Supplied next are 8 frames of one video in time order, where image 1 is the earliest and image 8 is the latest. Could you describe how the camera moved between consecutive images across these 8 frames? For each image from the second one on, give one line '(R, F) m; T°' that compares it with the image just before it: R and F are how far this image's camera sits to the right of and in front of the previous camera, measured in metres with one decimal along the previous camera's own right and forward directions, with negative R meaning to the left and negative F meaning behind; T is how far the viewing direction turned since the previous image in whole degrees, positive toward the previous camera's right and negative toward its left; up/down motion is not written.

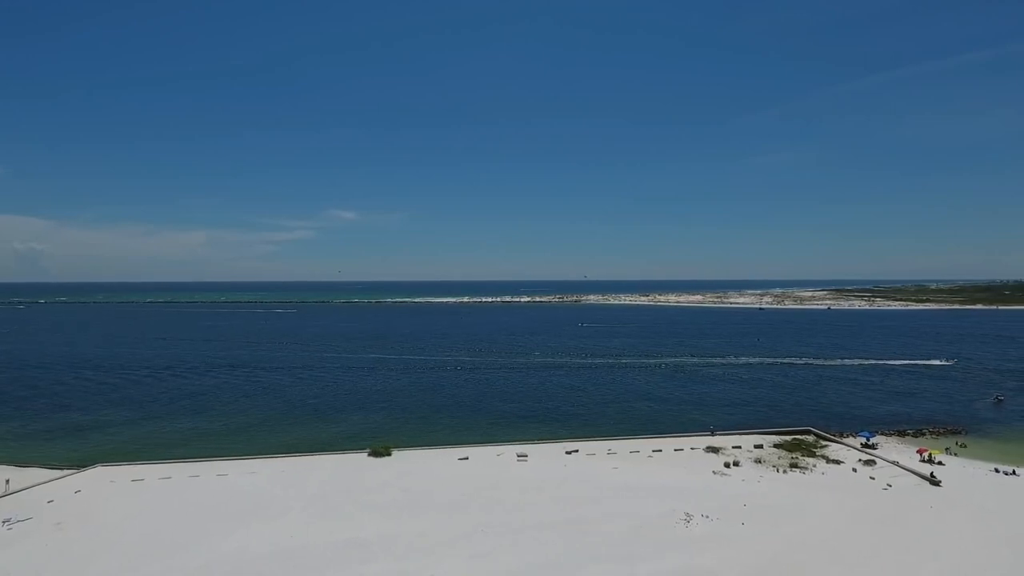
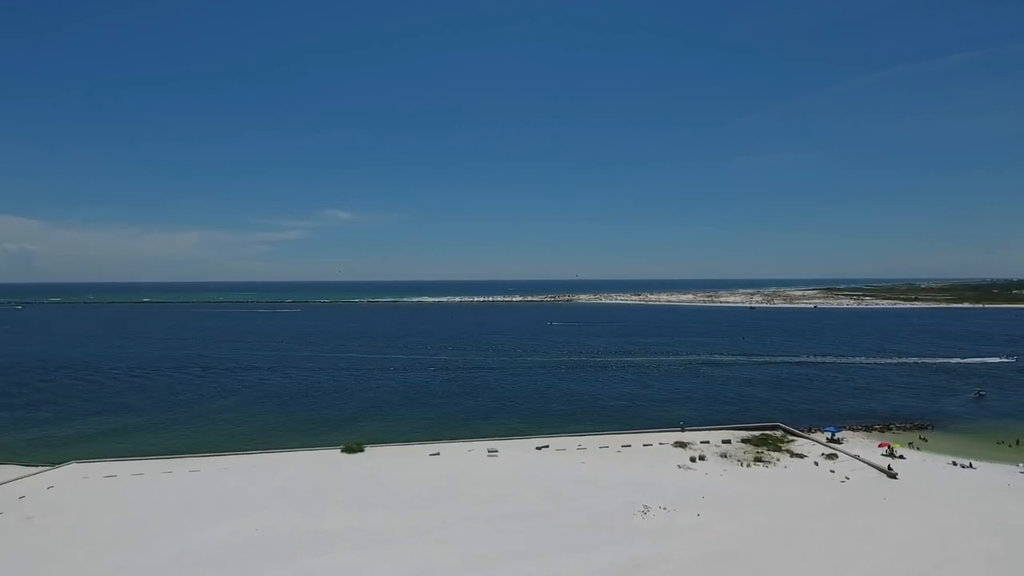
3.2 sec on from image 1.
(+1.5, -0.5) m; 0°
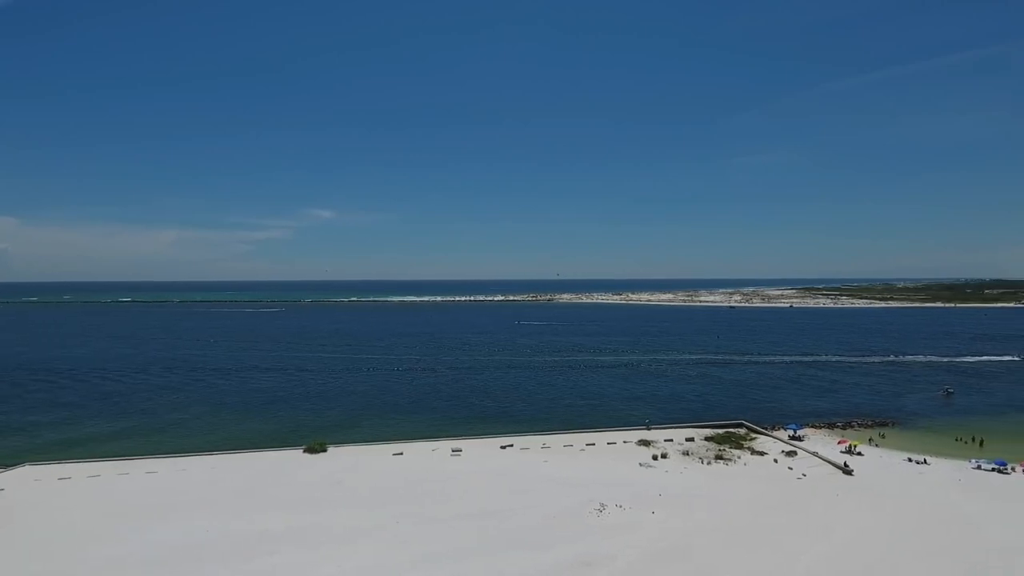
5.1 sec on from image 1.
(+1.4, 0.0) m; +1°
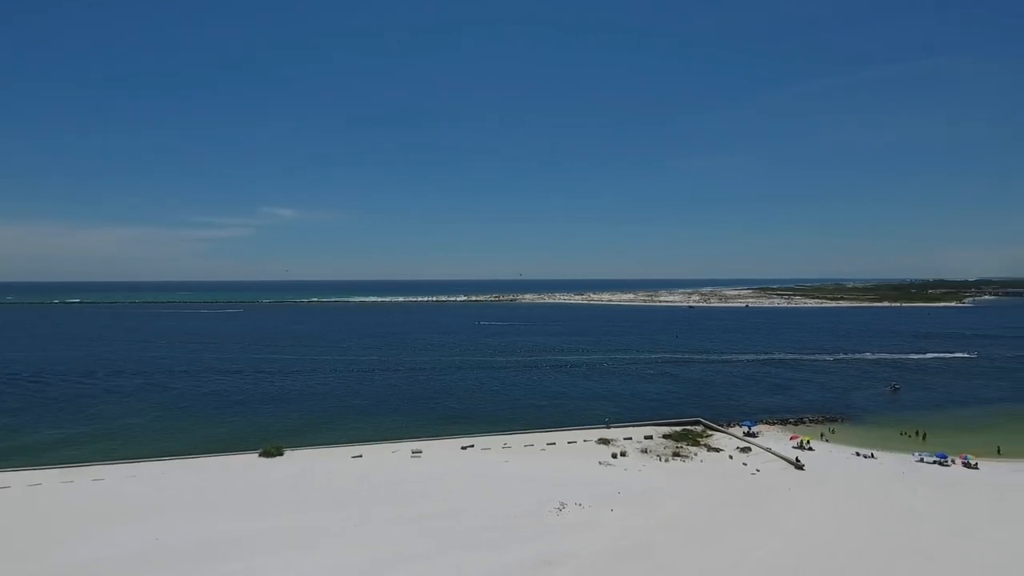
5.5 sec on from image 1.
(+0.9, 0.0) m; +2°
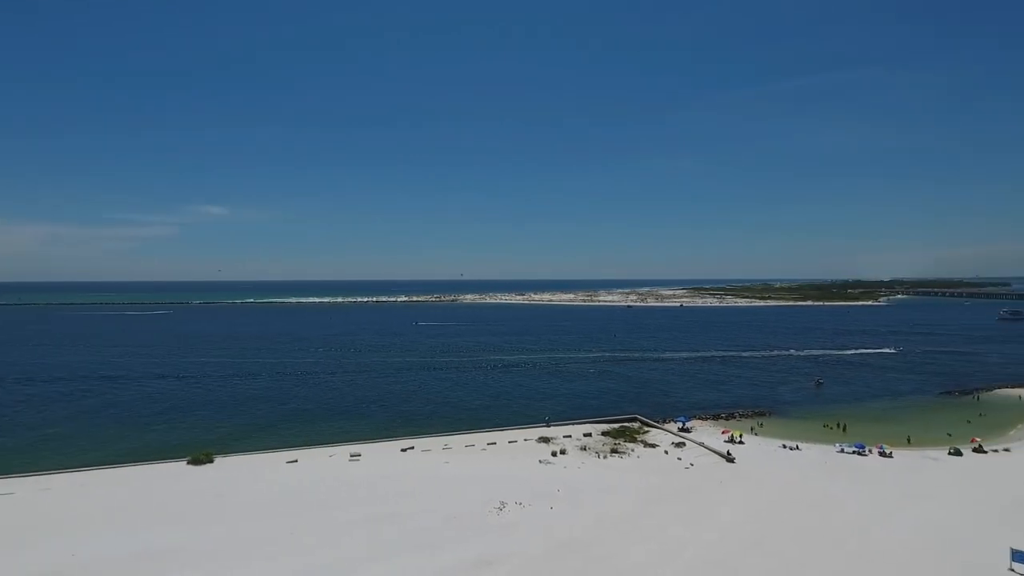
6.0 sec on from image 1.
(+1.3, 0.0) m; +4°
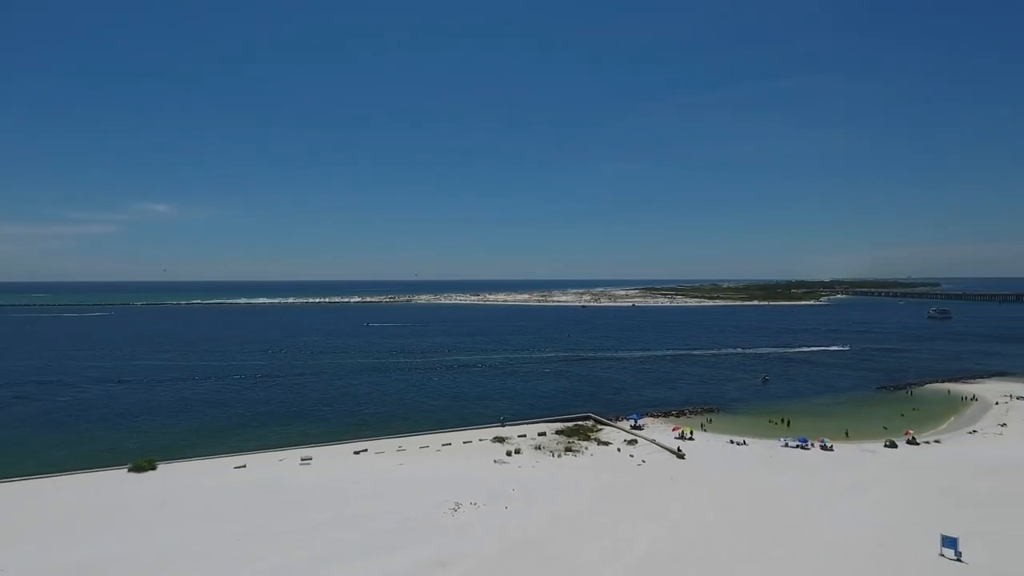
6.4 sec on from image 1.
(+0.9, 0.0) m; +3°
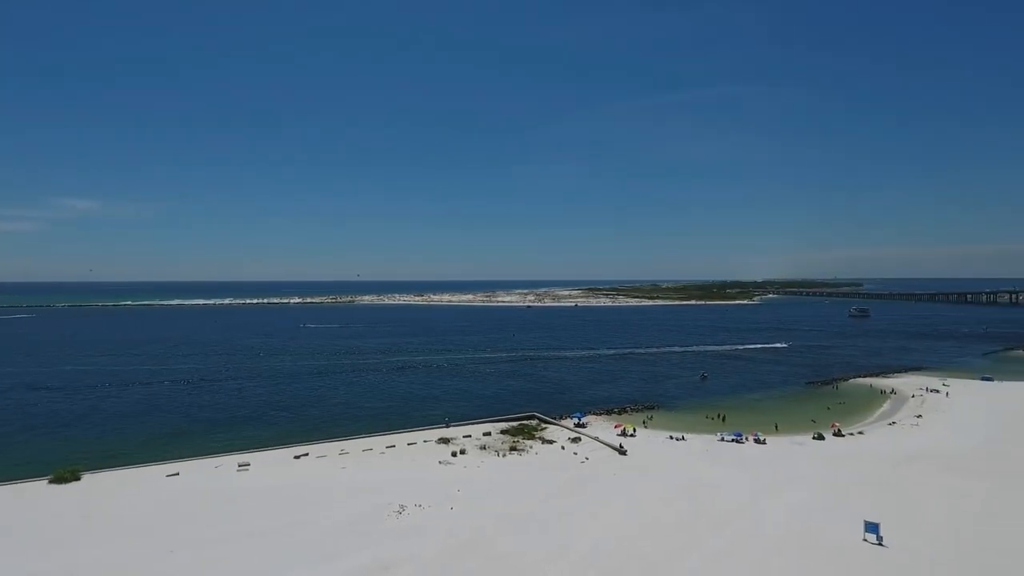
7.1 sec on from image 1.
(+1.0, -0.2) m; +4°
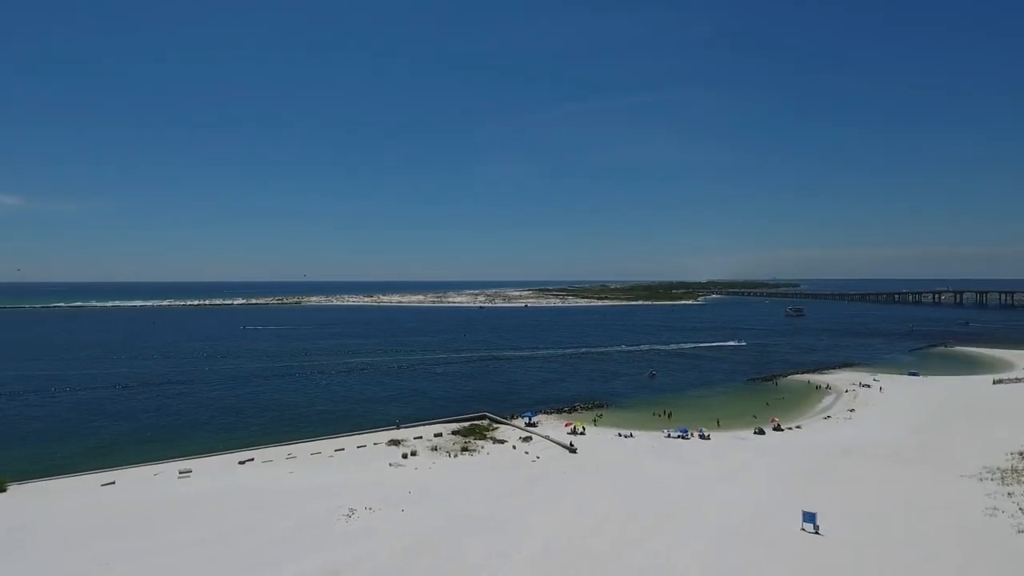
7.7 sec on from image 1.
(+0.9, -0.2) m; +4°
